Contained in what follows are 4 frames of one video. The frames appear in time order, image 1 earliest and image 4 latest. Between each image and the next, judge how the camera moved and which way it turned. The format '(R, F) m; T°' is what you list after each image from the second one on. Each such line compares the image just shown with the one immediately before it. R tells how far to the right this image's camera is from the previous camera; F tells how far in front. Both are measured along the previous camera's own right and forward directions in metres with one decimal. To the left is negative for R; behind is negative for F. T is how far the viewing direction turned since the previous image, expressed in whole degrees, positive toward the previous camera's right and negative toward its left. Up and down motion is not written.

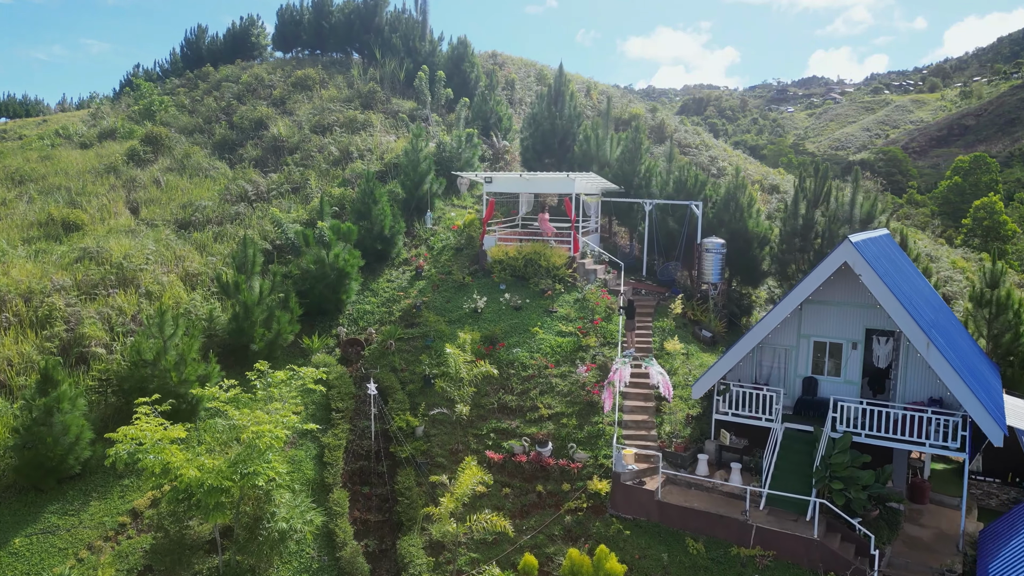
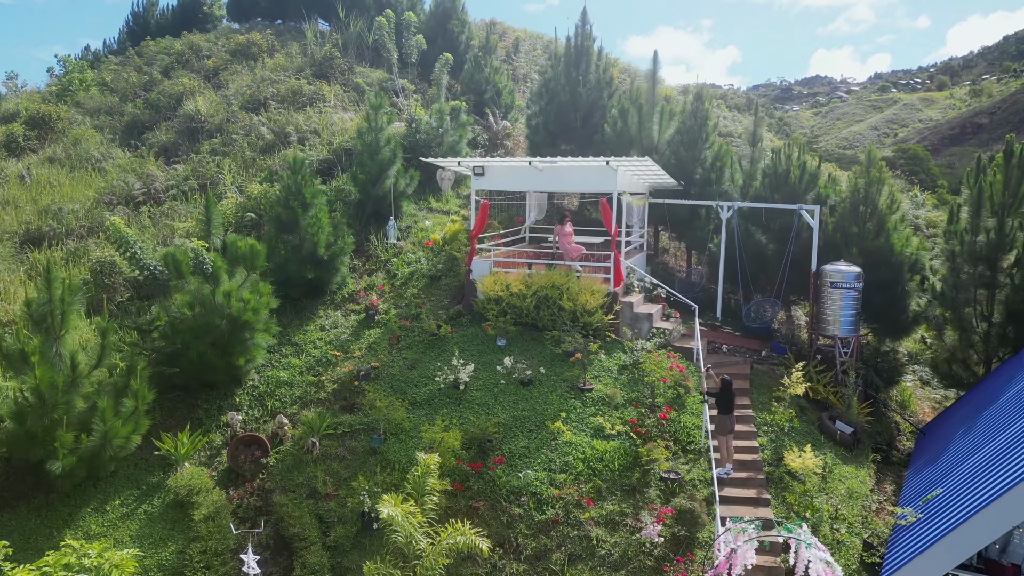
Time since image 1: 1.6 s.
(-0.1, +6.8) m; 0°
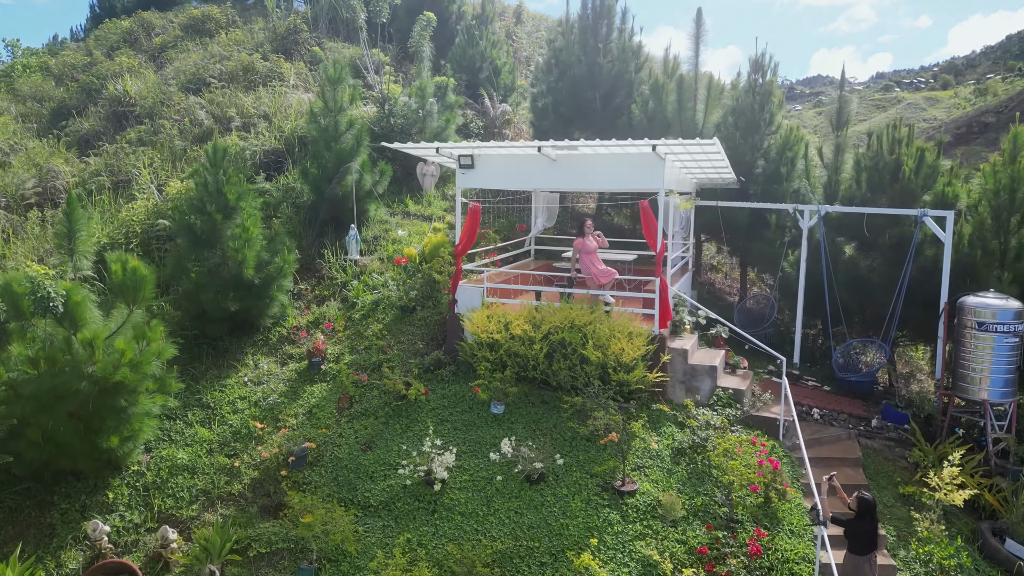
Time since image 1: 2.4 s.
(0.0, +3.5) m; 0°
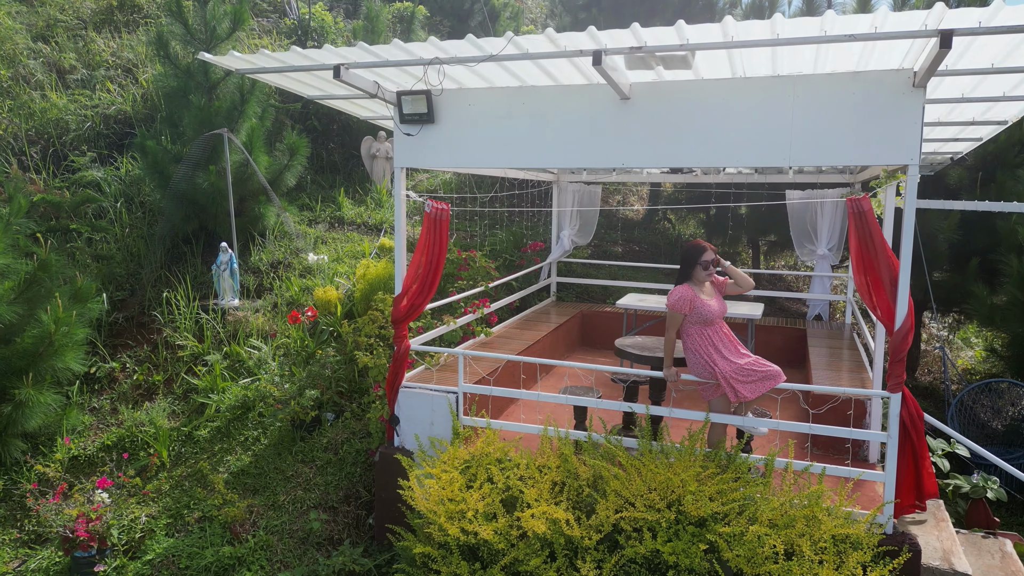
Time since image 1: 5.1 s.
(0.0, +4.8) m; 0°
